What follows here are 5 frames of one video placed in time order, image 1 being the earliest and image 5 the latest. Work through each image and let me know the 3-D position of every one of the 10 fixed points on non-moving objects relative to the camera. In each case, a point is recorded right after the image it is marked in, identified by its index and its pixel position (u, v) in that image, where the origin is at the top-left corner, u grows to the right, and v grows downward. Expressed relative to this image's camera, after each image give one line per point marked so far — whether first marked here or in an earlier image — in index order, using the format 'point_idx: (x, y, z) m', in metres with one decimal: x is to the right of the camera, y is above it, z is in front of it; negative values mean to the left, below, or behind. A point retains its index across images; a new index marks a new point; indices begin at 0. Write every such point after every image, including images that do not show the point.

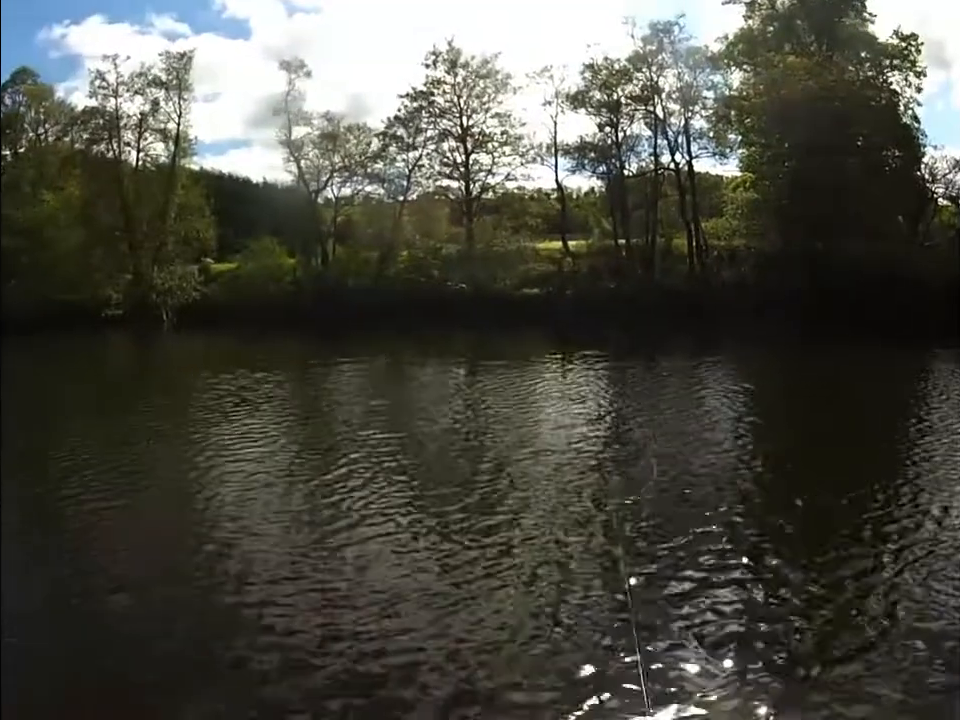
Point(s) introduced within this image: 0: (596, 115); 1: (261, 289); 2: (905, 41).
0: (+1.4, +3.0, +13.1) m
1: (-2.3, +0.7, +11.0) m
2: (+4.2, +3.1, +10.6) m
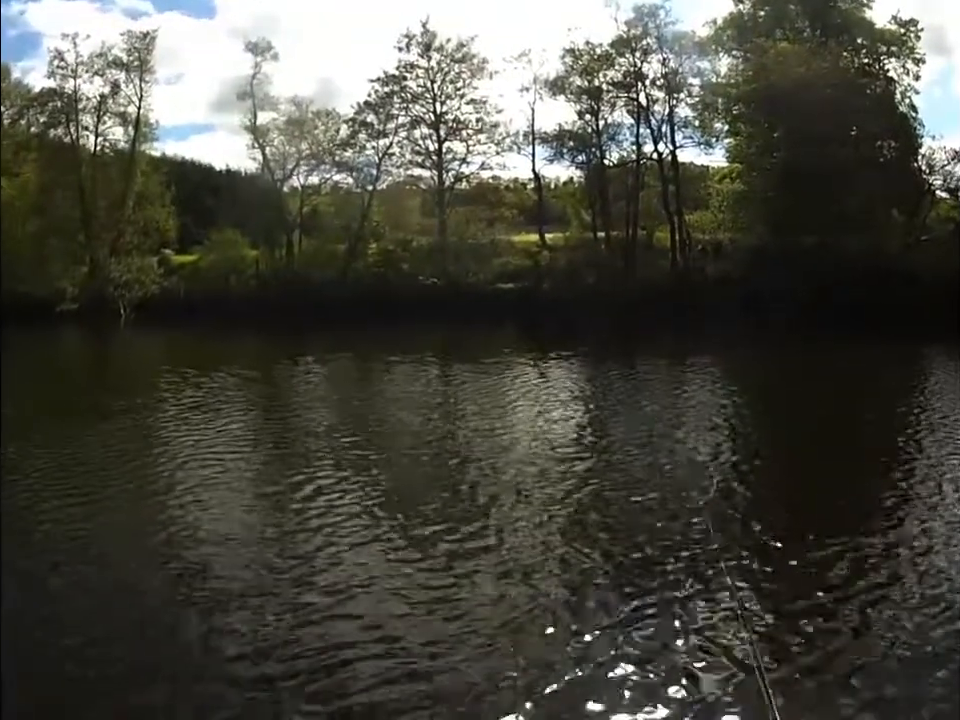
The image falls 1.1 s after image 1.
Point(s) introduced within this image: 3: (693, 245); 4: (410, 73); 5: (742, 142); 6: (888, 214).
0: (+1.1, +3.0, +12.6) m
1: (-2.5, +0.8, +10.5) m
2: (+4.0, +3.2, +10.2) m
3: (+2.3, +1.3, +11.7) m
4: (-0.7, +3.0, +11.2) m
5: (+2.9, +2.4, +11.9) m
6: (+4.2, +1.5, +11.1) m
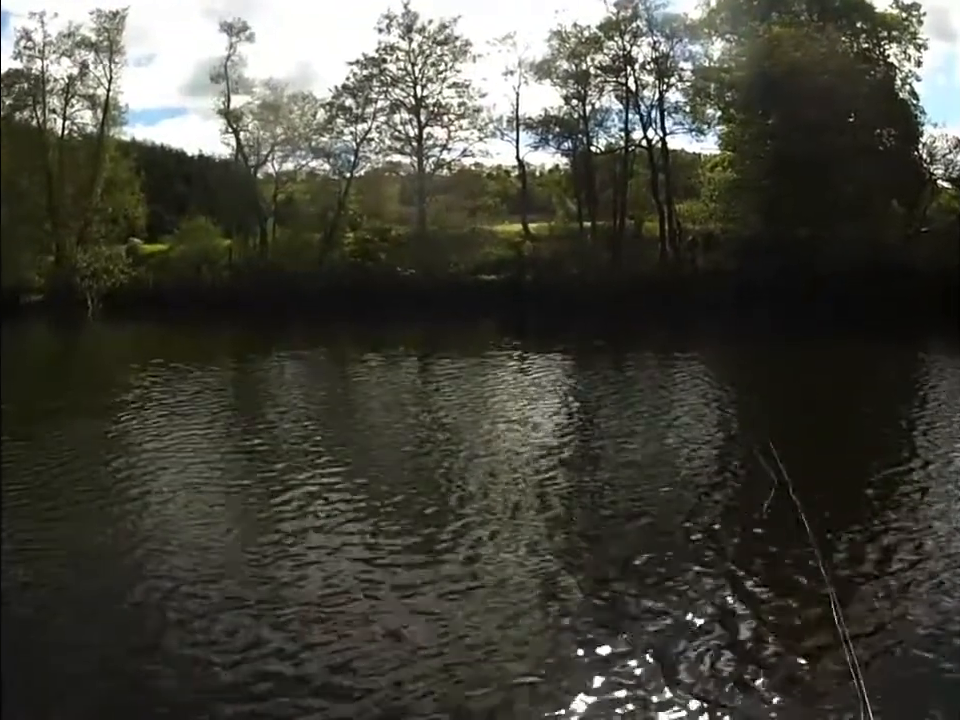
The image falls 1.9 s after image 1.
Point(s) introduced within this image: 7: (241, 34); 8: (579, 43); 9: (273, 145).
0: (+0.9, +3.1, +12.3) m
1: (-2.7, +0.8, +10.2) m
2: (+3.8, +3.2, +9.9) m
3: (+2.1, +1.3, +11.4) m
4: (-0.9, +3.0, +10.8) m
5: (+2.7, +2.5, +11.6) m
6: (+4.0, +1.5, +10.8) m
7: (-1.9, +2.6, +8.6) m
8: (+1.1, +3.5, +12.0) m
9: (-1.8, +1.8, +9.2) m
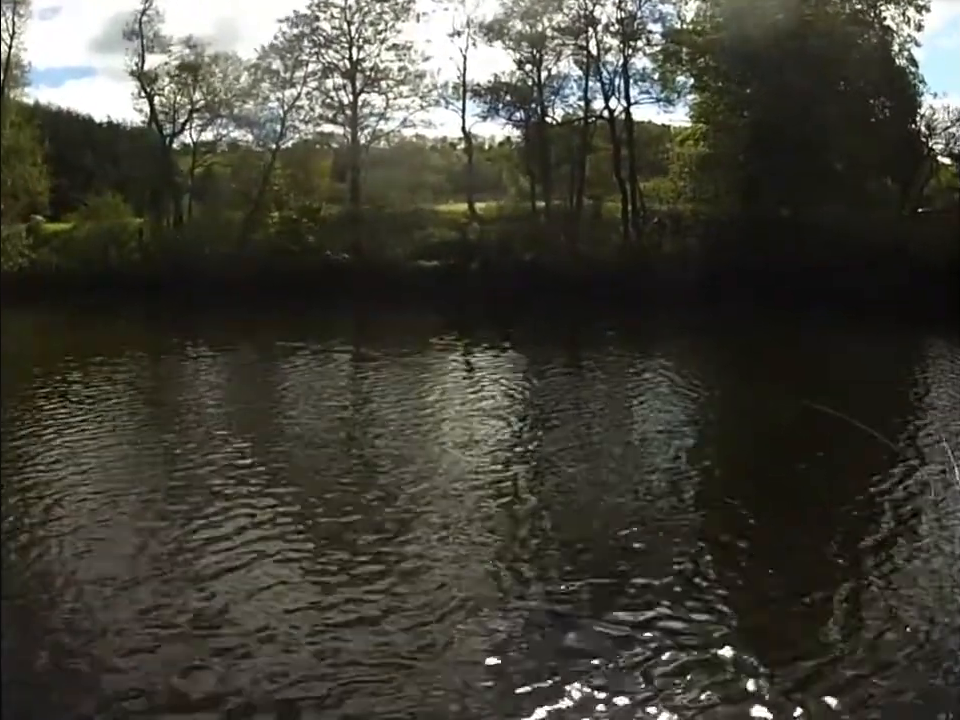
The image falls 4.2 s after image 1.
0: (+0.4, +3.3, +11.4) m
1: (-3.1, +0.9, +9.2) m
2: (+3.4, +3.3, +9.2) m
3: (+1.6, +1.5, +10.6) m
4: (-1.4, +3.1, +9.8) m
5: (+2.2, +2.6, +10.8) m
6: (+3.5, +1.6, +10.1) m
7: (-2.3, +2.6, +7.6) m
8: (+0.6, +3.7, +11.1) m
9: (-2.2, +1.9, +8.2) m
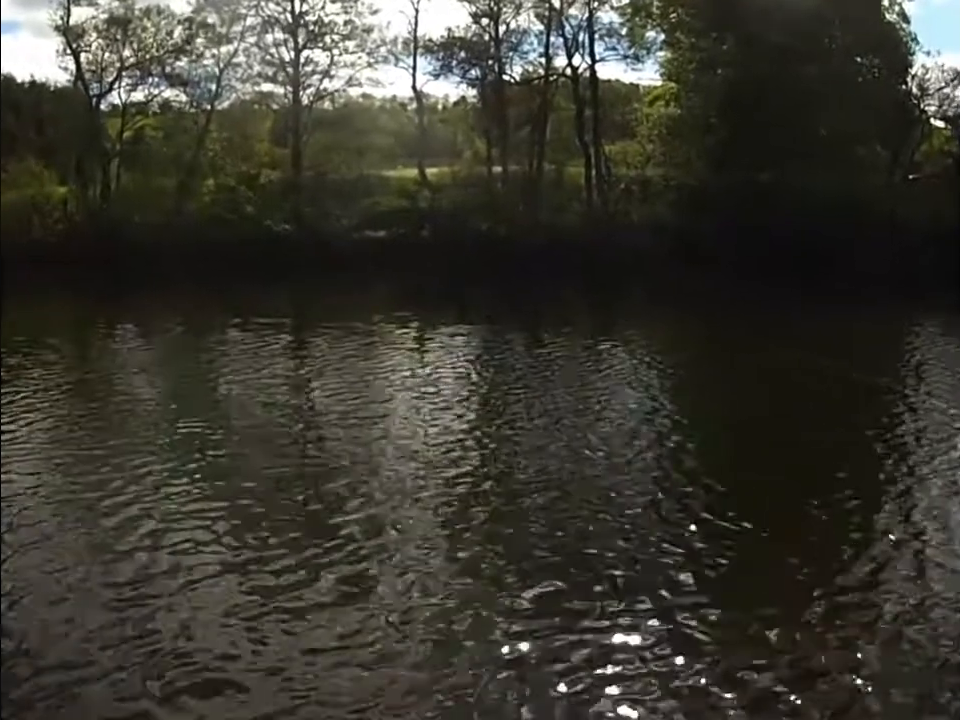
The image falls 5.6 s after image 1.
0: (0.0, +3.5, +10.8) m
1: (-3.5, +1.1, +8.6) m
2: (+3.0, +3.5, +8.6) m
3: (+1.2, +1.7, +10.1) m
4: (-1.8, +3.3, +9.2) m
5: (+1.8, +2.9, +10.3) m
6: (+3.1, +1.9, +9.6) m
7: (-2.6, +2.8, +7.0) m
8: (+0.1, +3.9, +10.5) m
9: (-2.5, +2.1, +7.6) m
